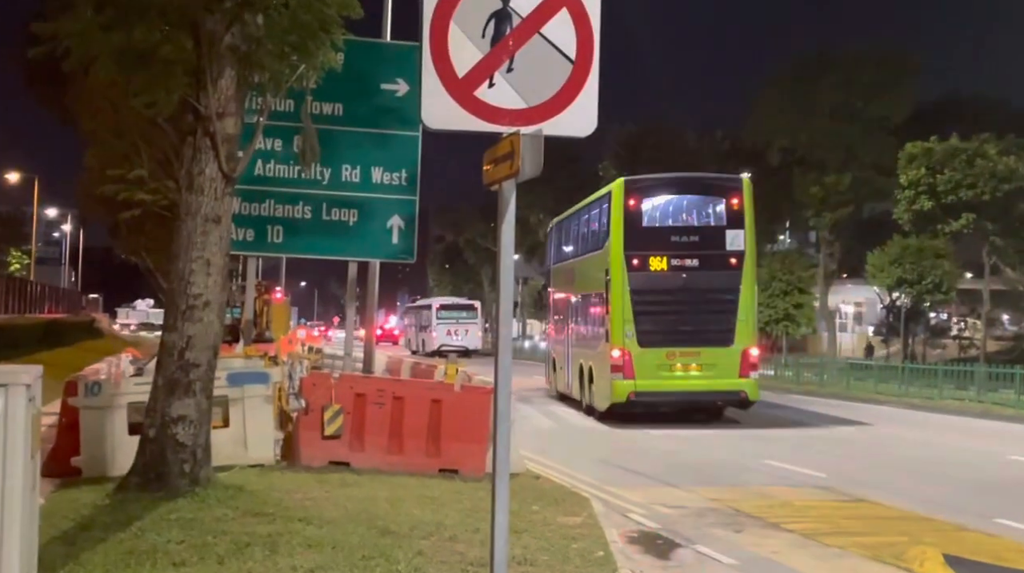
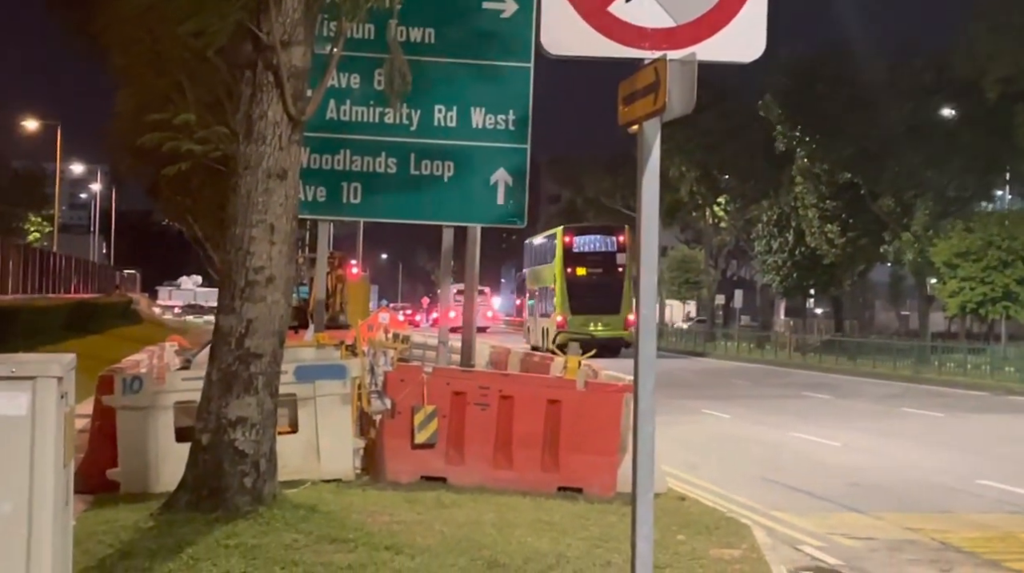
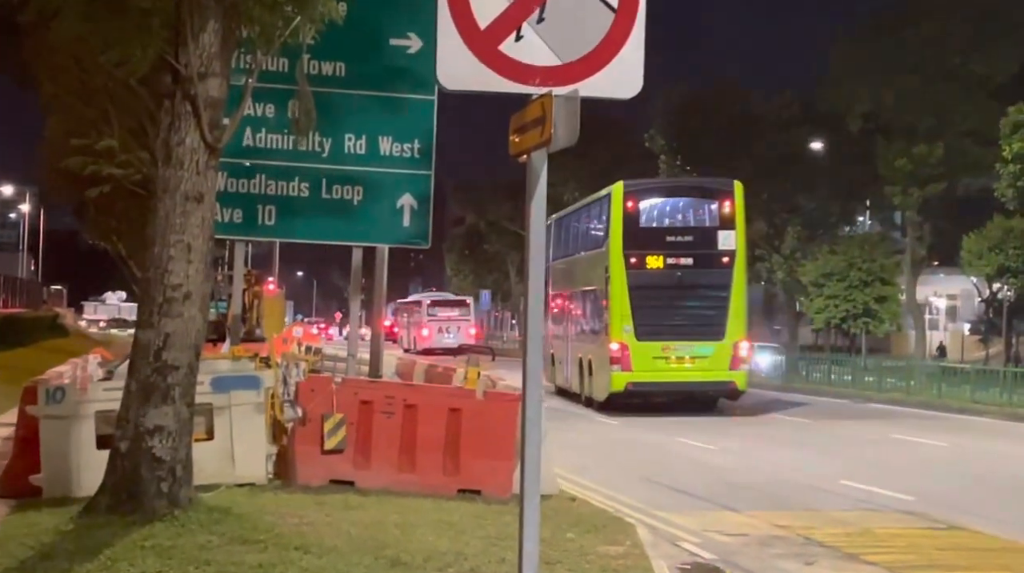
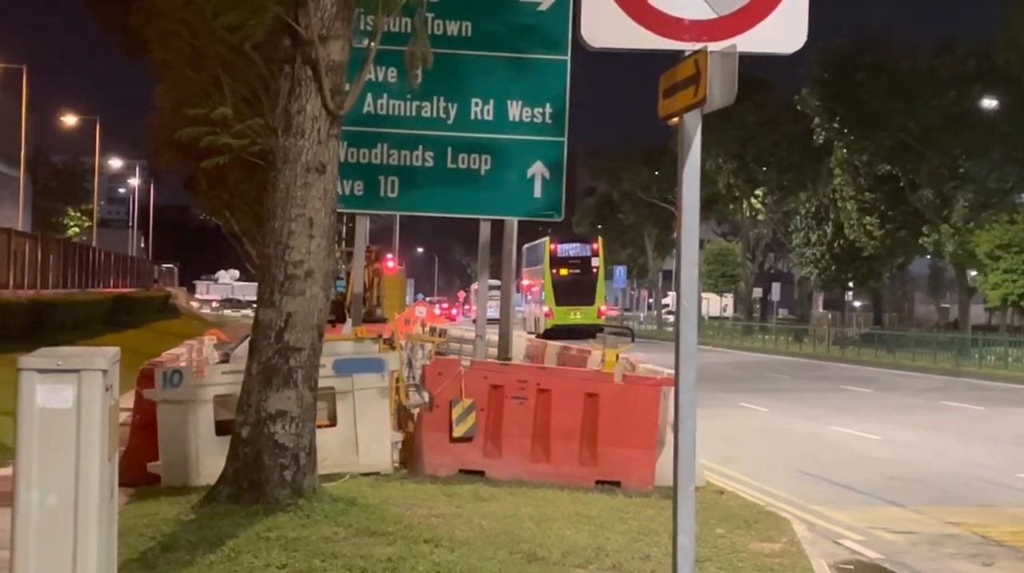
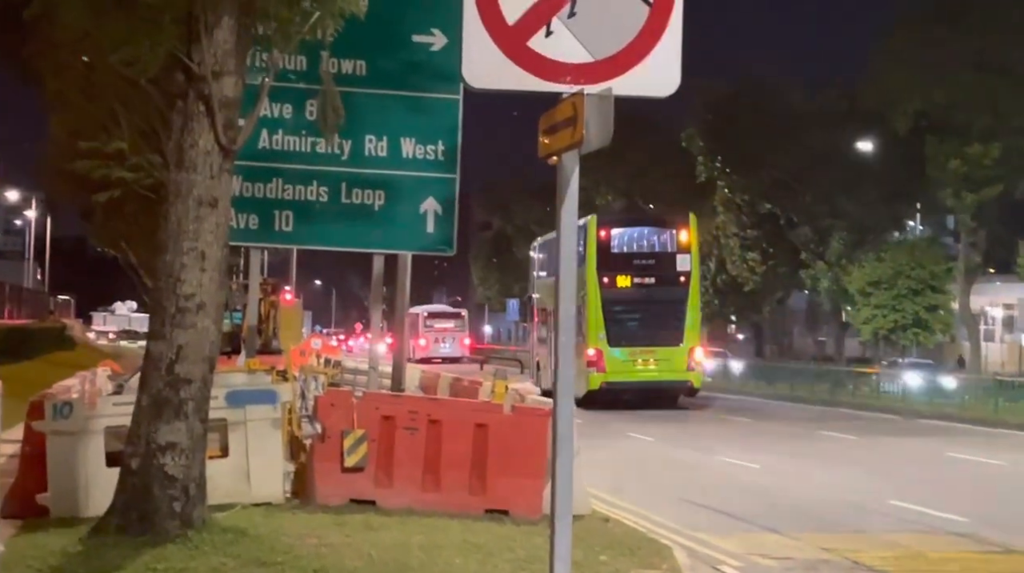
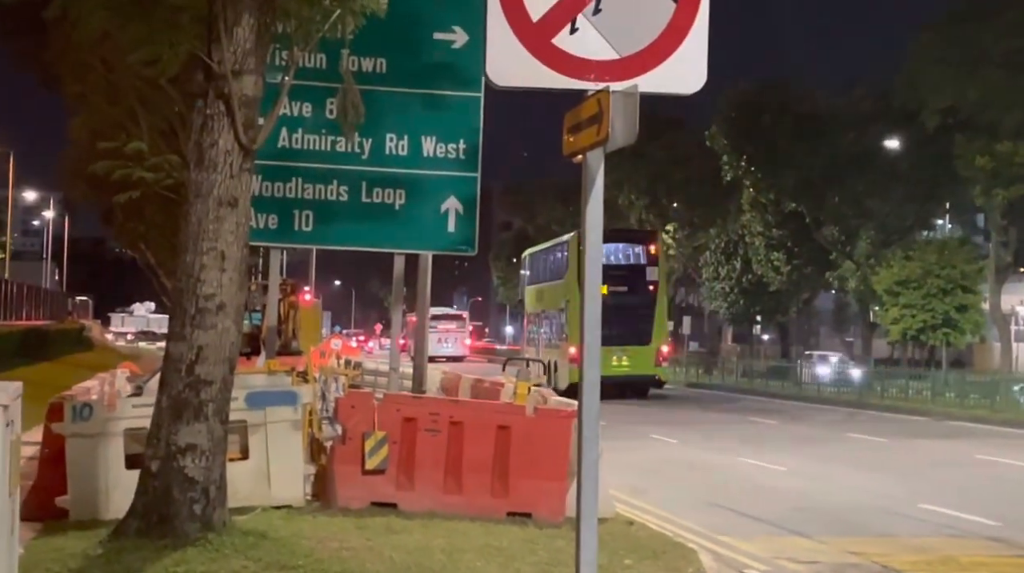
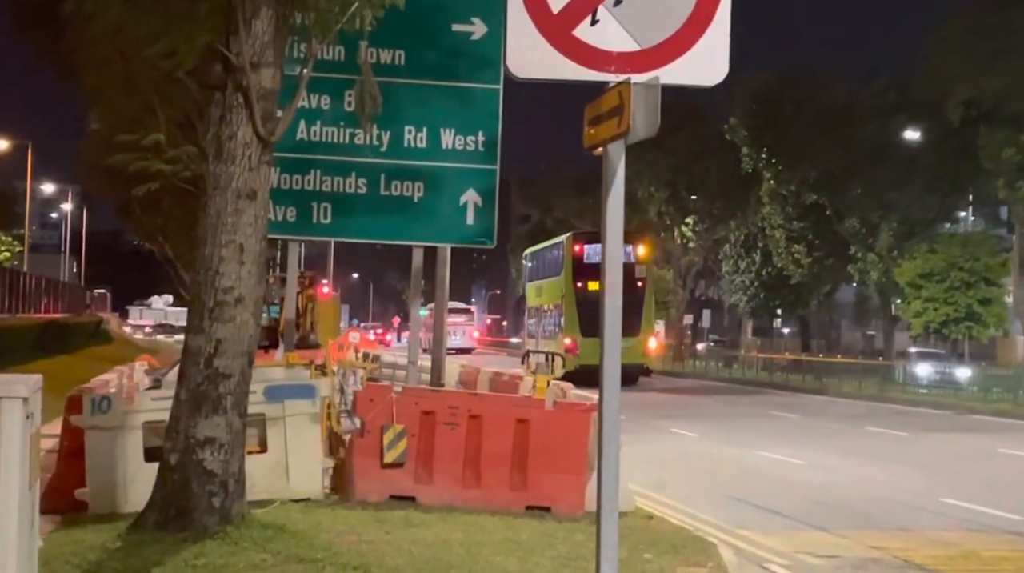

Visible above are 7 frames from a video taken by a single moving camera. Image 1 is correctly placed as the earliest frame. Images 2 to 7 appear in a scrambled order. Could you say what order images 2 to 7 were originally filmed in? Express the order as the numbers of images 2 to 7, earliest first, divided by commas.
3, 5, 6, 7, 2, 4
